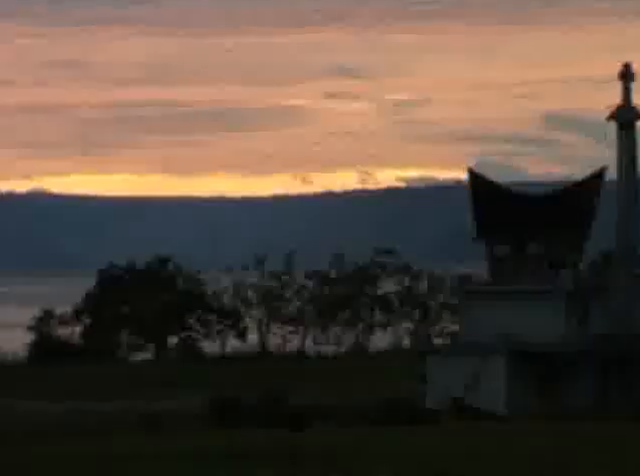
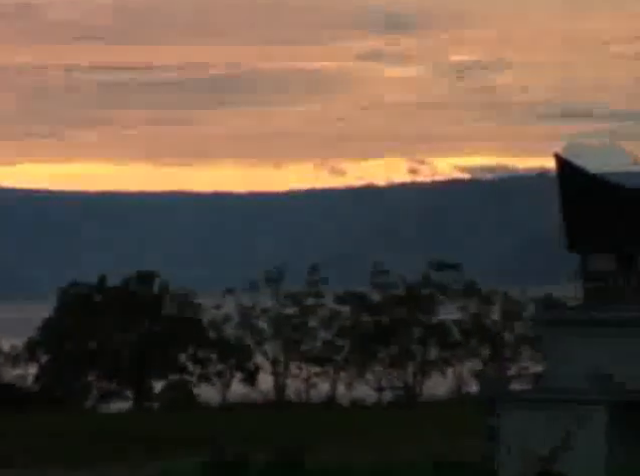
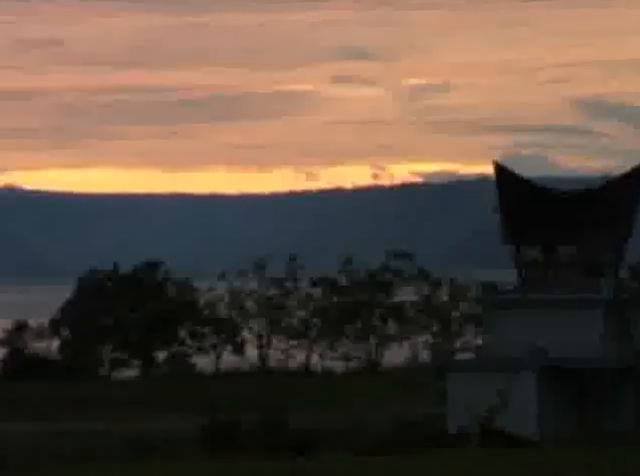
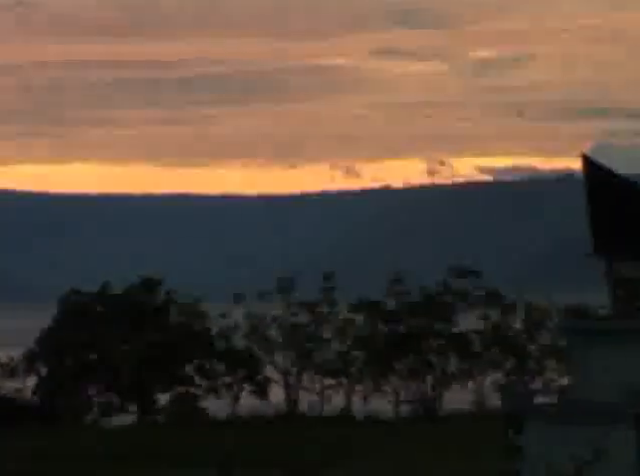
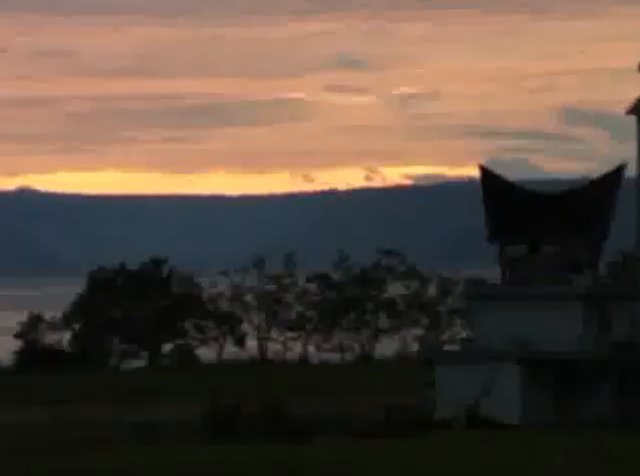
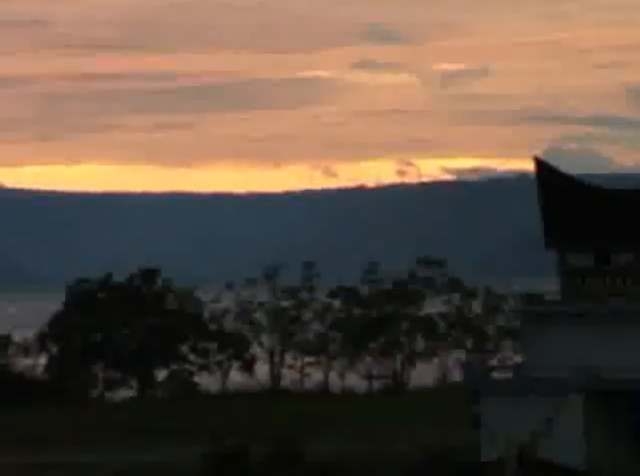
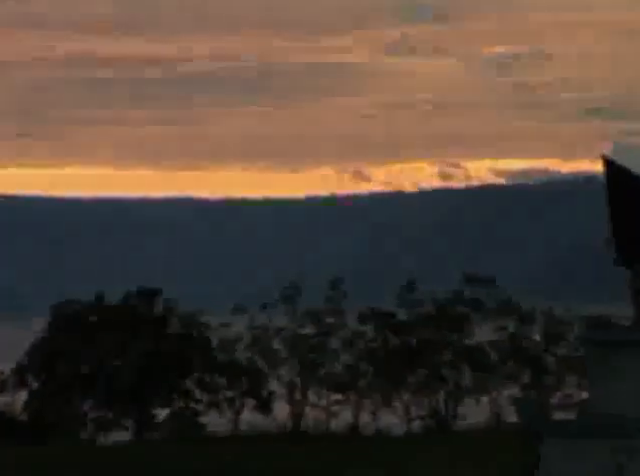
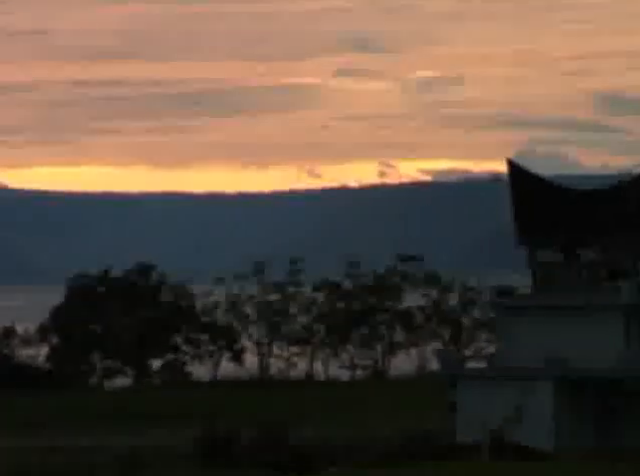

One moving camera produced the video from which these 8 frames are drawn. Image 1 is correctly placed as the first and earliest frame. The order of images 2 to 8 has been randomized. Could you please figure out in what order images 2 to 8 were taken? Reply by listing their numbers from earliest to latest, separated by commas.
5, 3, 8, 6, 2, 4, 7
